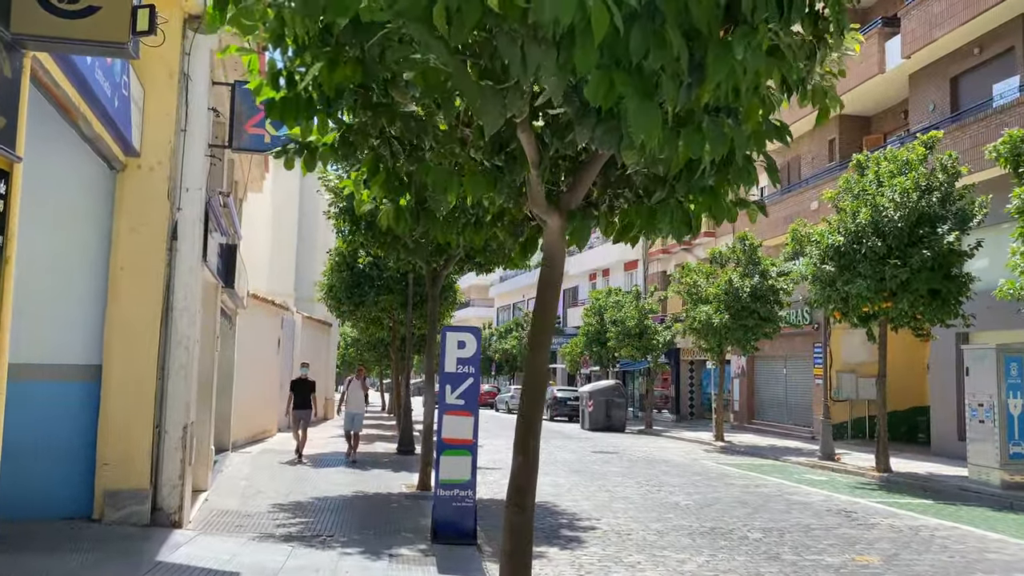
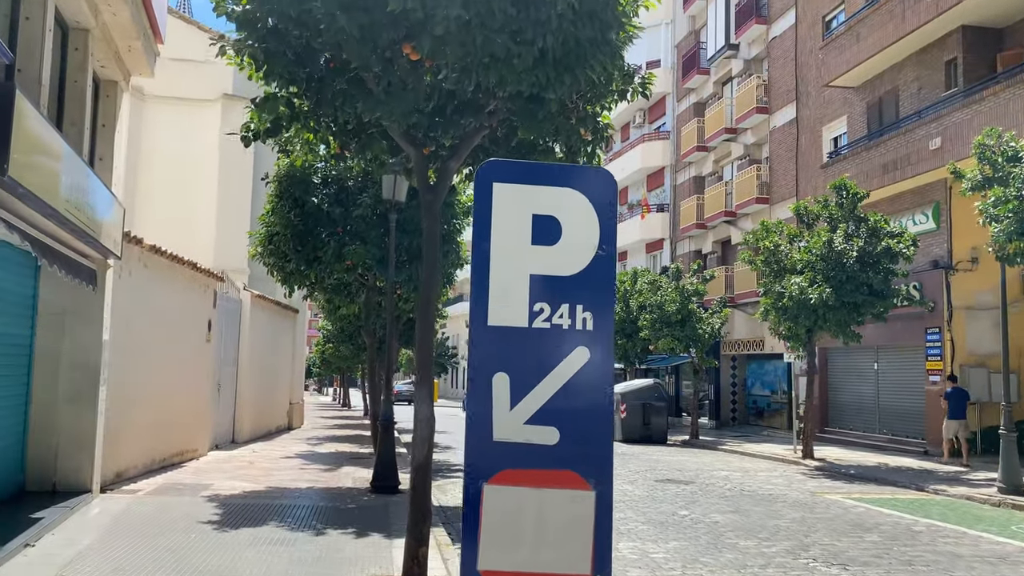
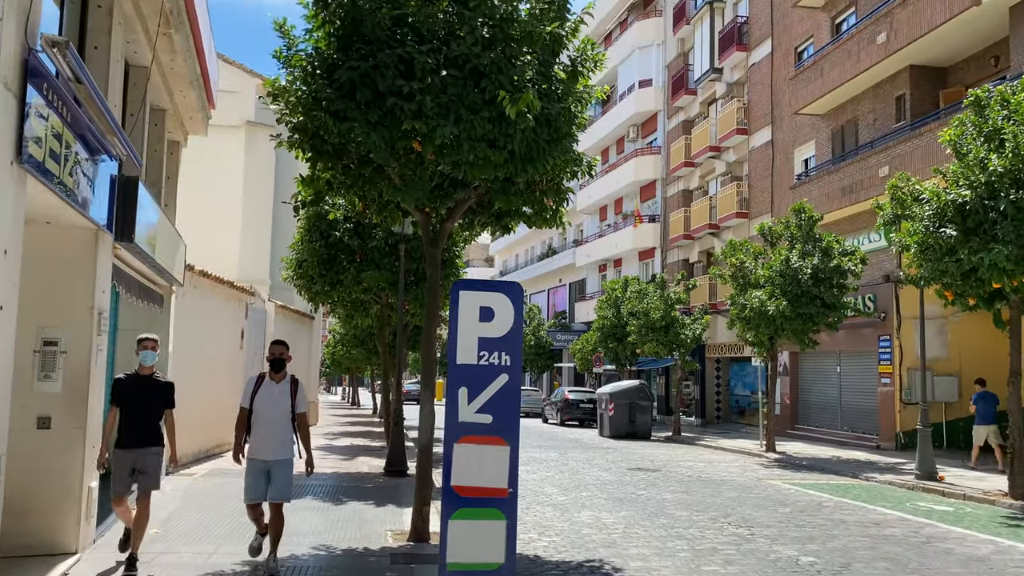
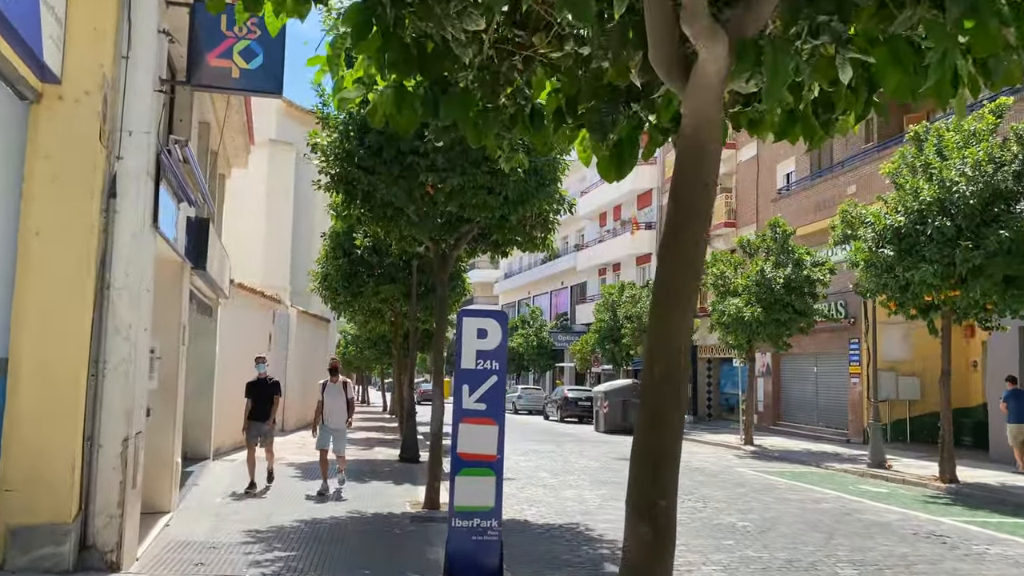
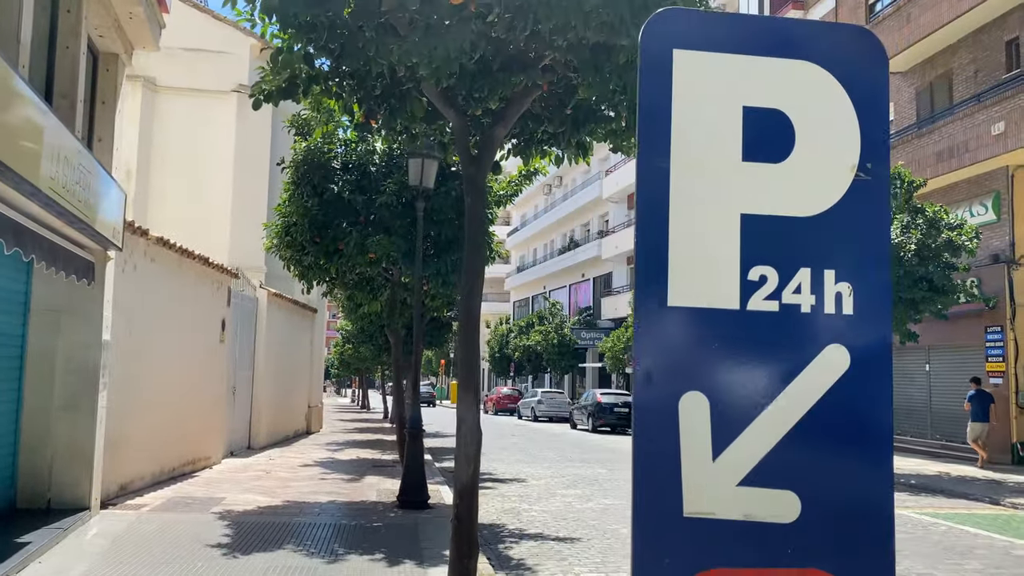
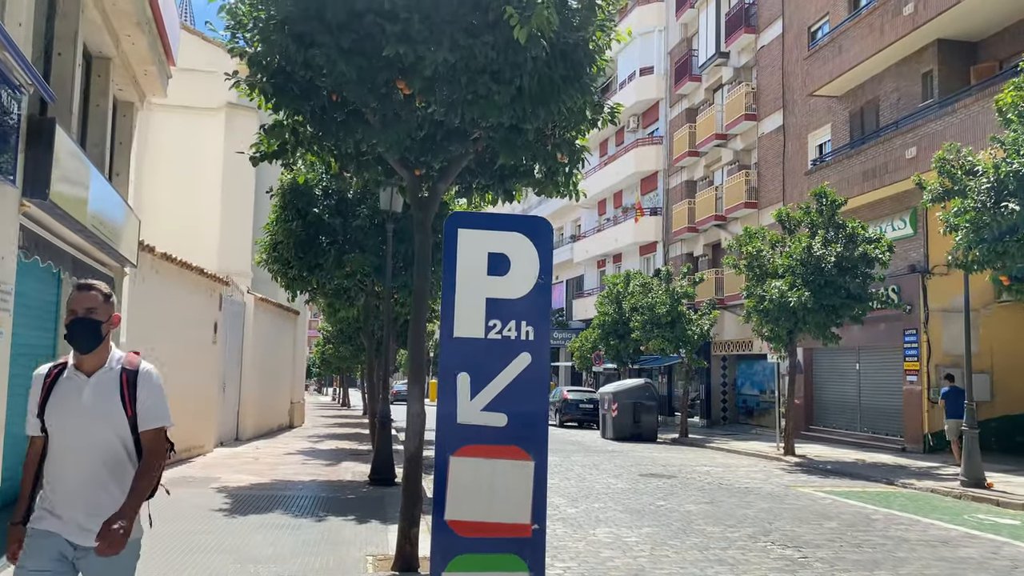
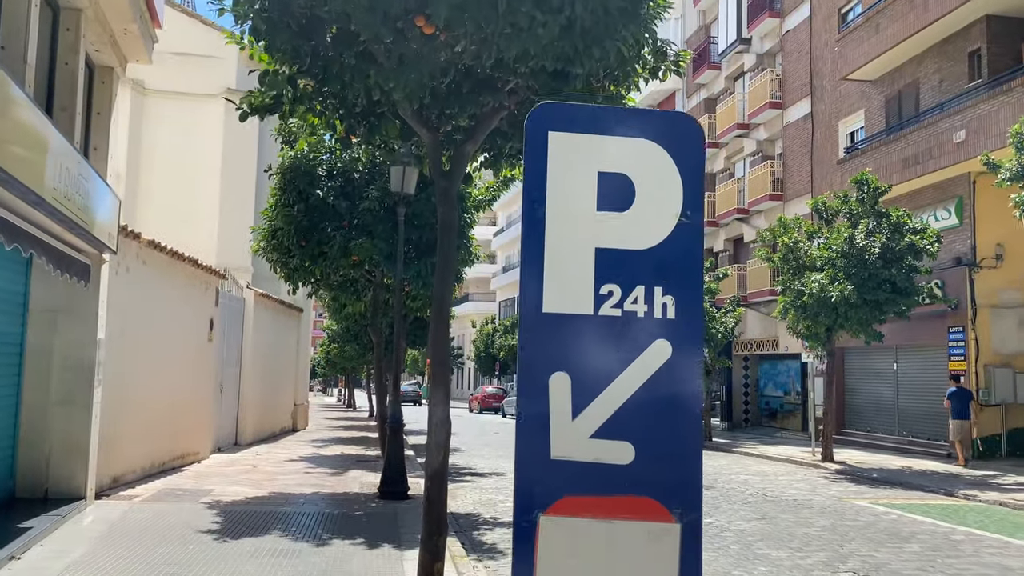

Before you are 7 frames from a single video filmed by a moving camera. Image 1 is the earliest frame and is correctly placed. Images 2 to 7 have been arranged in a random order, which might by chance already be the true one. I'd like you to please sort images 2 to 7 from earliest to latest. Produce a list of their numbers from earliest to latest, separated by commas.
4, 3, 6, 2, 7, 5
